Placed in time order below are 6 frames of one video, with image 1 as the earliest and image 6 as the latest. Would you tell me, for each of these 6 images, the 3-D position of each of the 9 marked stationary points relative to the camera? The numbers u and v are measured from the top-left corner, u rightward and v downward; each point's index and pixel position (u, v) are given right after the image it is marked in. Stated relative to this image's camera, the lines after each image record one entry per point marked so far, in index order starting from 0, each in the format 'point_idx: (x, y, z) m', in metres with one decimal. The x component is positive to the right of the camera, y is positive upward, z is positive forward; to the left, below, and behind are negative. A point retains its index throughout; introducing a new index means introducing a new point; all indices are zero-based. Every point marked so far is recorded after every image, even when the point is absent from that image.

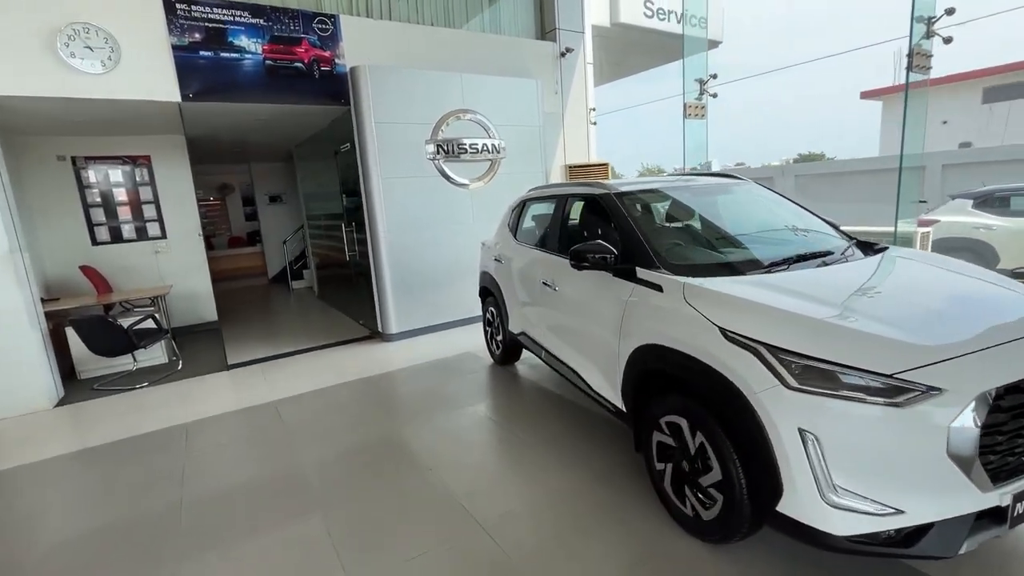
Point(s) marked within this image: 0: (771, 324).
0: (+1.0, -0.1, +1.7) m
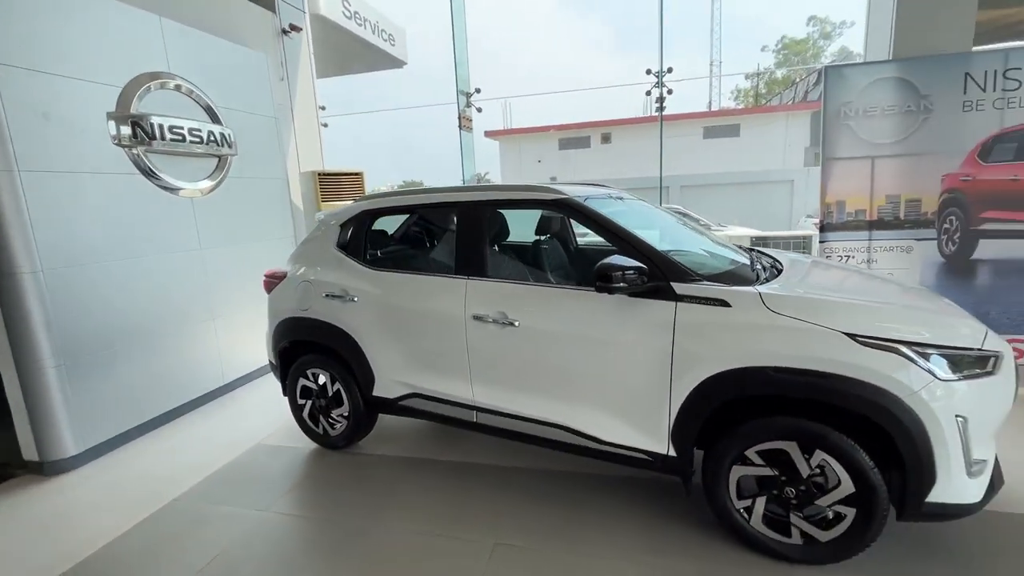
0: (+1.4, -0.1, +1.8) m
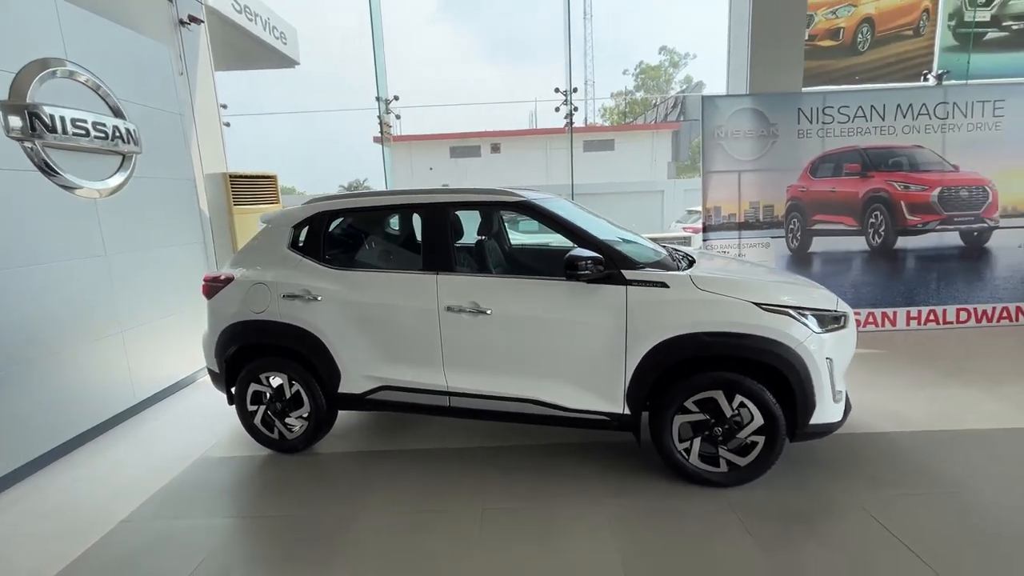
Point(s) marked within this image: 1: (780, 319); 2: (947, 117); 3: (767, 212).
0: (+1.3, 0.0, +2.4) m
1: (+1.3, -0.1, +2.3) m
2: (+4.3, +1.7, +4.7) m
3: (+2.6, +0.8, +4.9) m
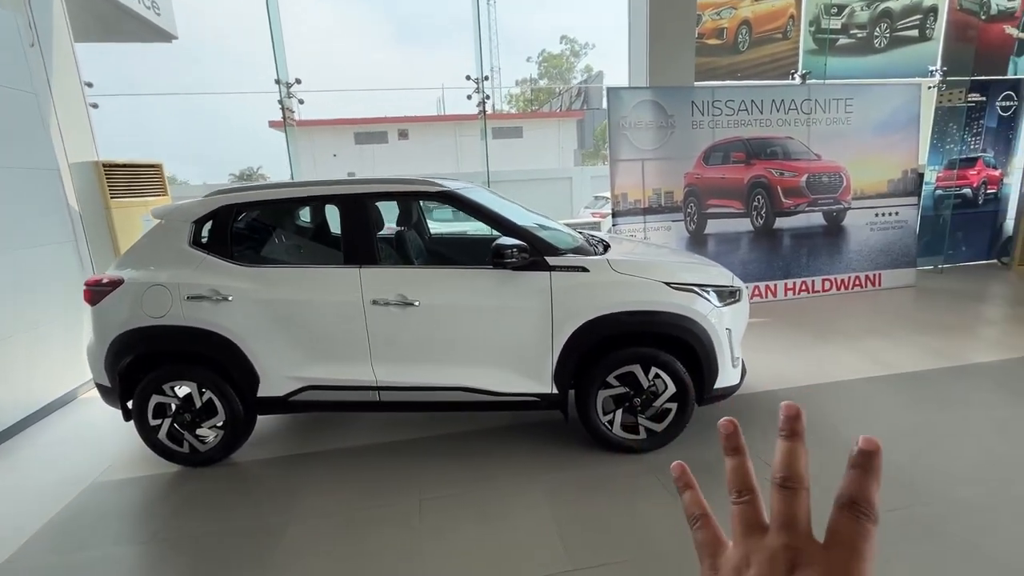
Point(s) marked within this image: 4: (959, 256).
0: (+0.9, +0.1, +2.6) m
1: (+0.9, 0.0, +2.5) m
2: (+3.4, +2.0, +5.4) m
3: (+1.7, +1.0, +5.3) m
4: (+6.3, +0.5, +6.8) m
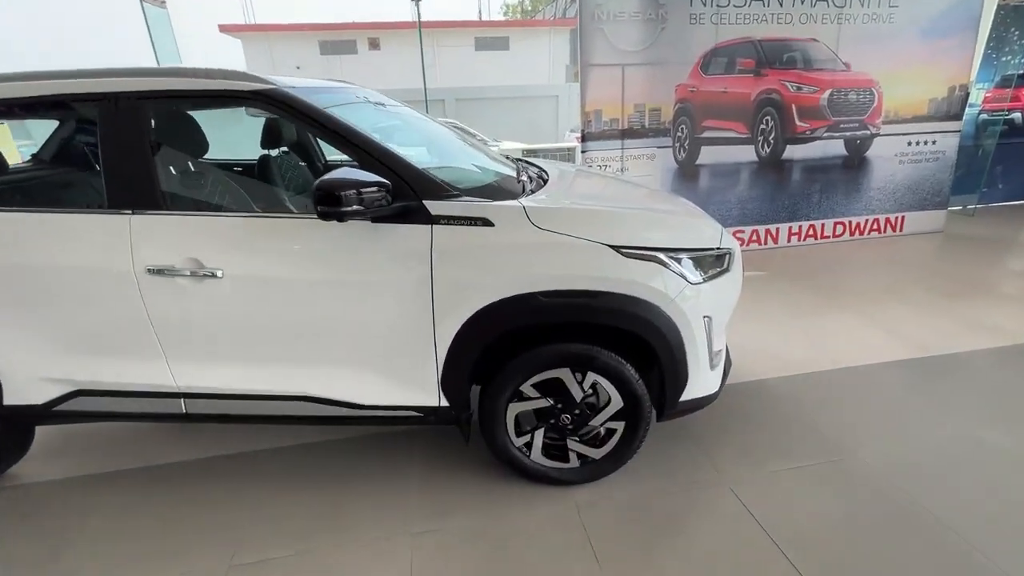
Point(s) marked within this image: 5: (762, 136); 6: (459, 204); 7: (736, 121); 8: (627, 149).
0: (+0.5, +0.2, +1.7) m
1: (+0.5, +0.1, +1.6) m
2: (+2.9, +2.5, +4.2) m
3: (+1.2, +1.5, +4.2) m
4: (+5.8, +1.1, +5.8) m
5: (+2.3, +1.4, +4.4) m
6: (-0.2, +0.3, +1.6) m
7: (+2.0, +1.5, +4.3) m
8: (+1.0, +1.2, +4.3) m
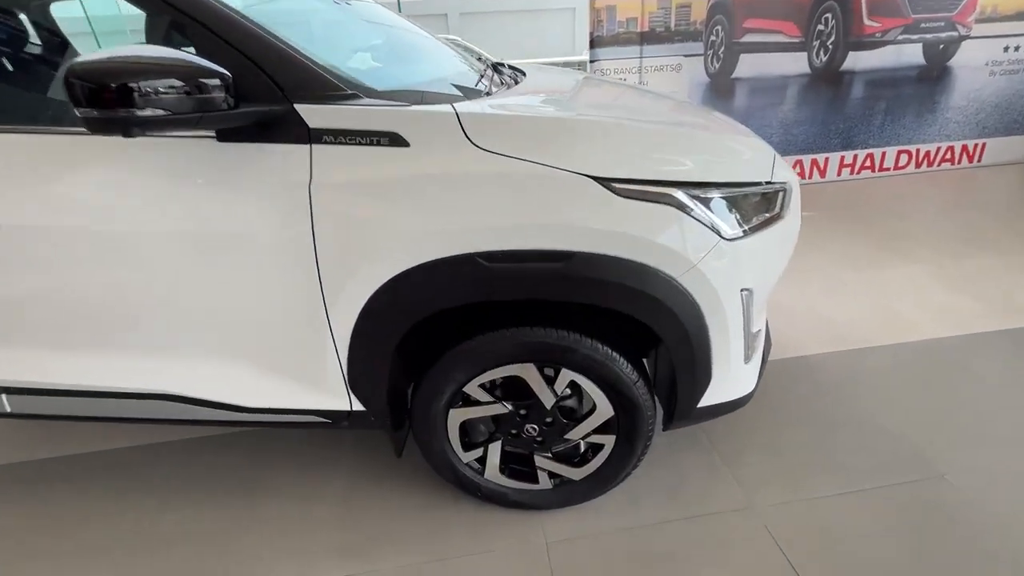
0: (+0.3, +0.3, +1.1) m
1: (+0.3, +0.2, +1.0) m
2: (+2.8, +2.8, +3.1) m
3: (+1.2, +1.9, +3.4) m
4: (+5.9, +1.7, +4.8) m
5: (+2.2, +1.8, +3.5) m
6: (-0.3, +0.4, +1.0) m
7: (+2.0, +1.9, +3.4) m
8: (+1.0, +1.6, +3.4) m
